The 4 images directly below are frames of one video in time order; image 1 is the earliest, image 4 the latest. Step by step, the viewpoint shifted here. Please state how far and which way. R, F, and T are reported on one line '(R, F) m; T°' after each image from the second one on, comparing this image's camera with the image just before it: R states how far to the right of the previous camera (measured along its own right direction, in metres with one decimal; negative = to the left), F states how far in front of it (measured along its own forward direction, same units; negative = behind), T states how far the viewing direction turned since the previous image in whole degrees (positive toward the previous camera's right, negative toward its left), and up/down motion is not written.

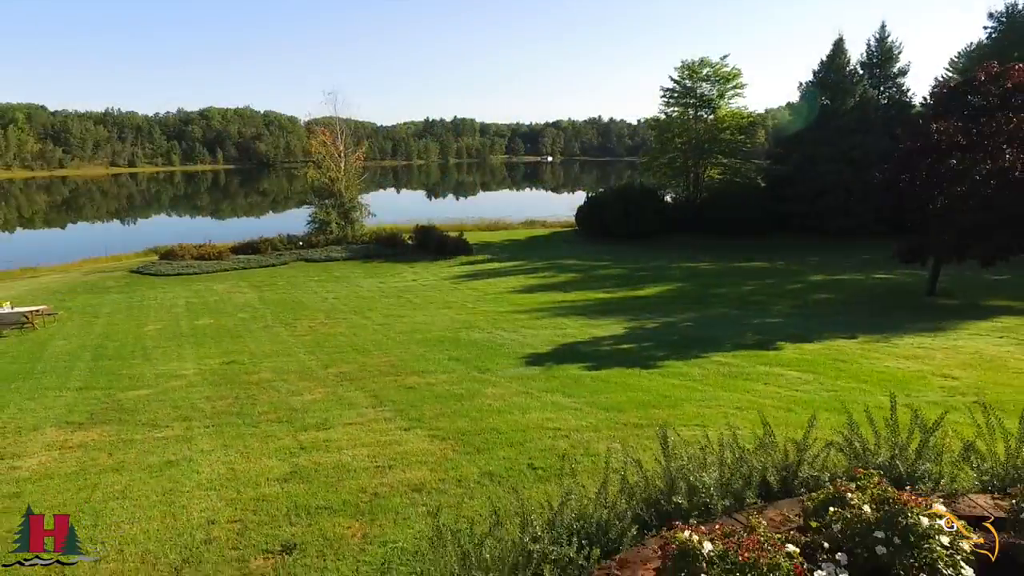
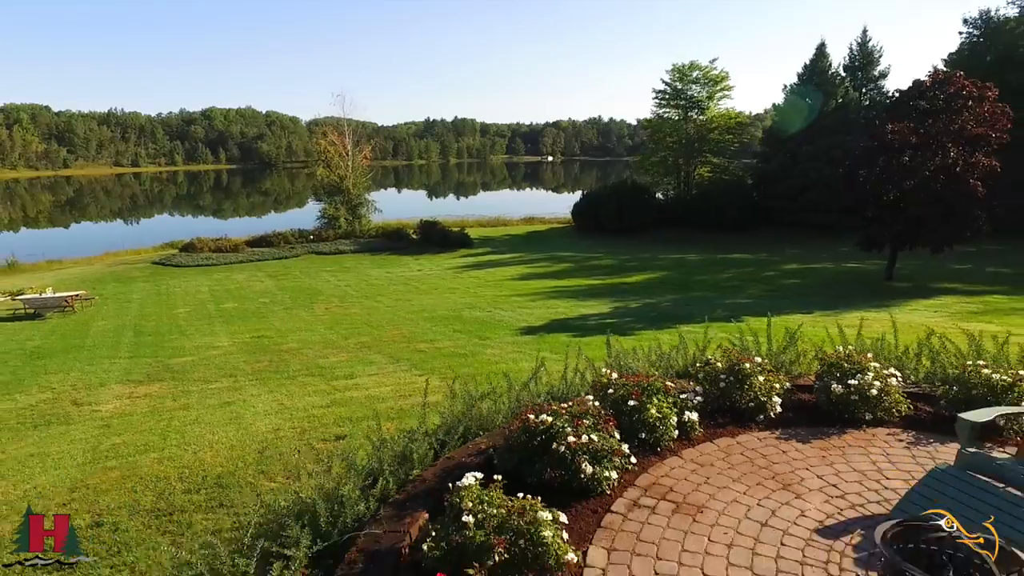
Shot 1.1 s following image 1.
(+0.1, -1.6) m; 0°
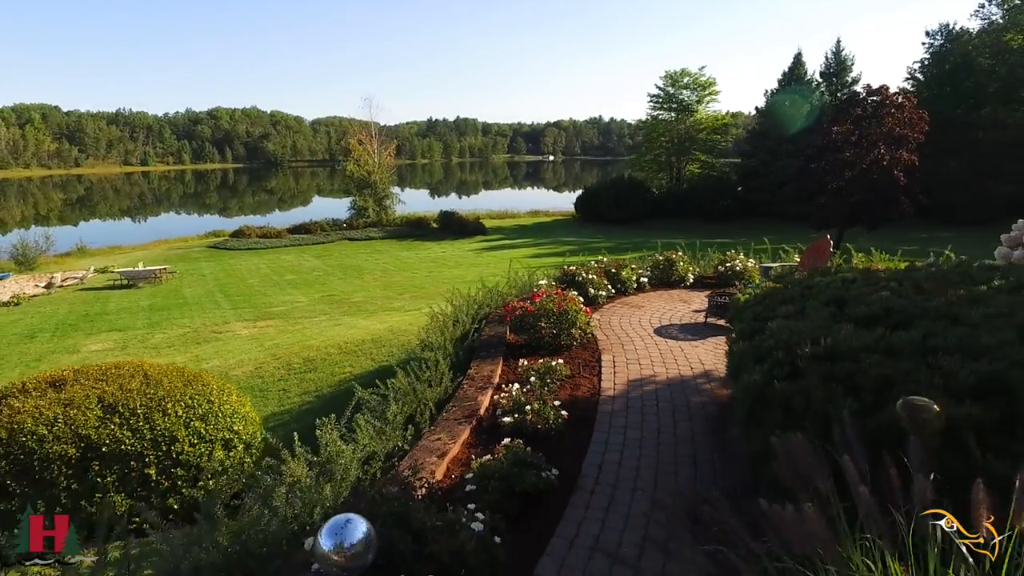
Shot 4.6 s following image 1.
(-0.5, -3.6) m; 0°
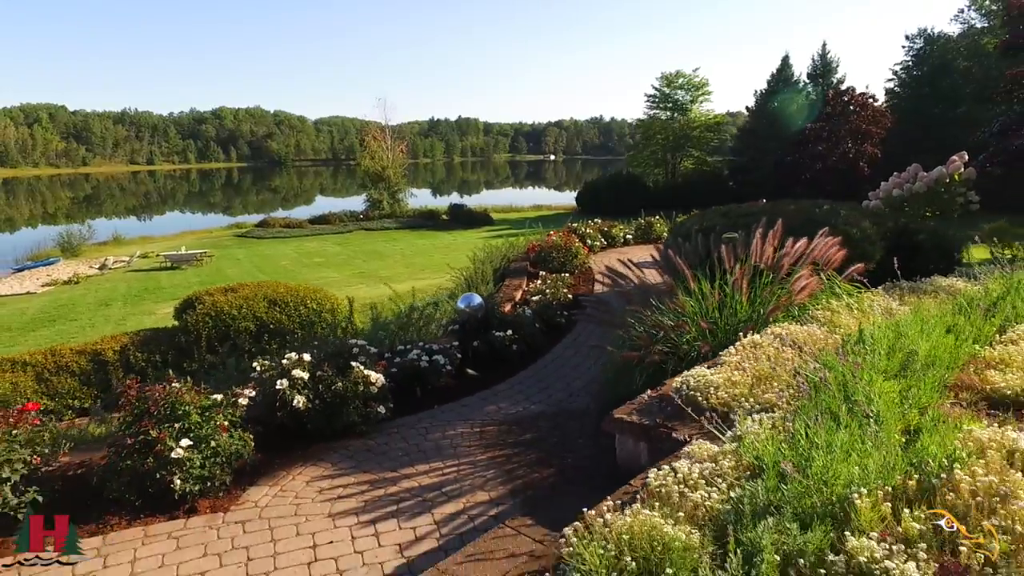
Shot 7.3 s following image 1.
(-0.3, -2.3) m; 0°
